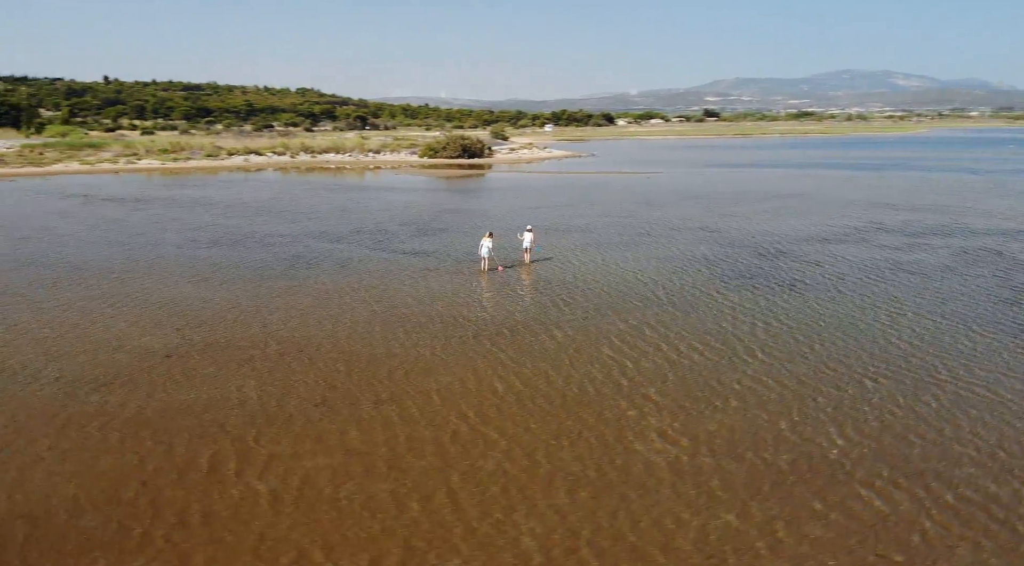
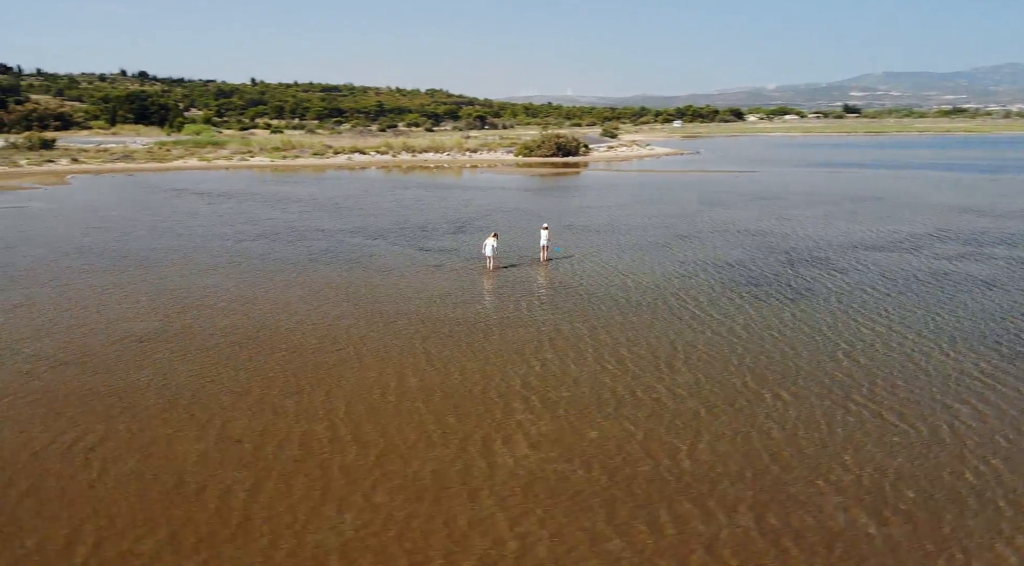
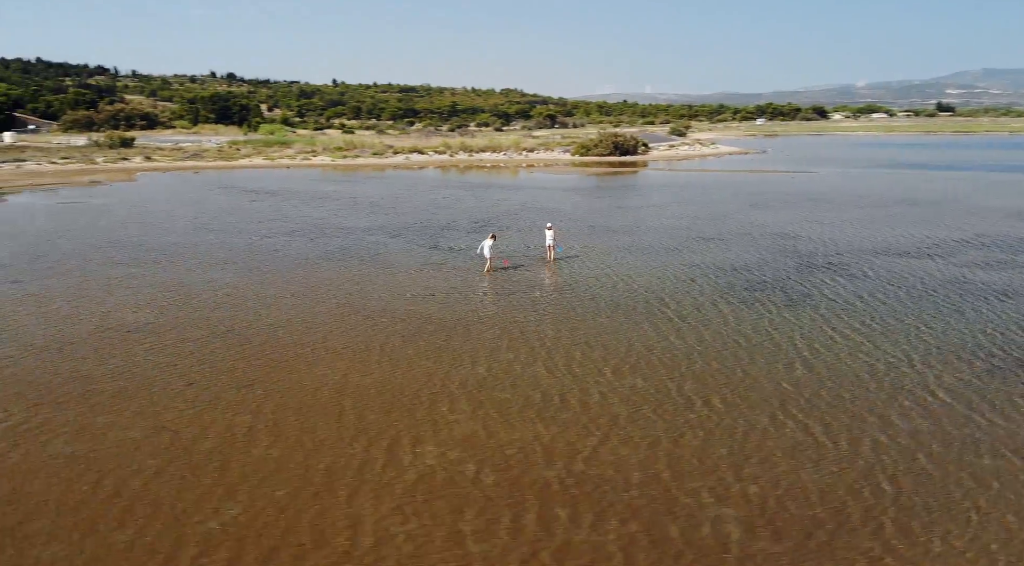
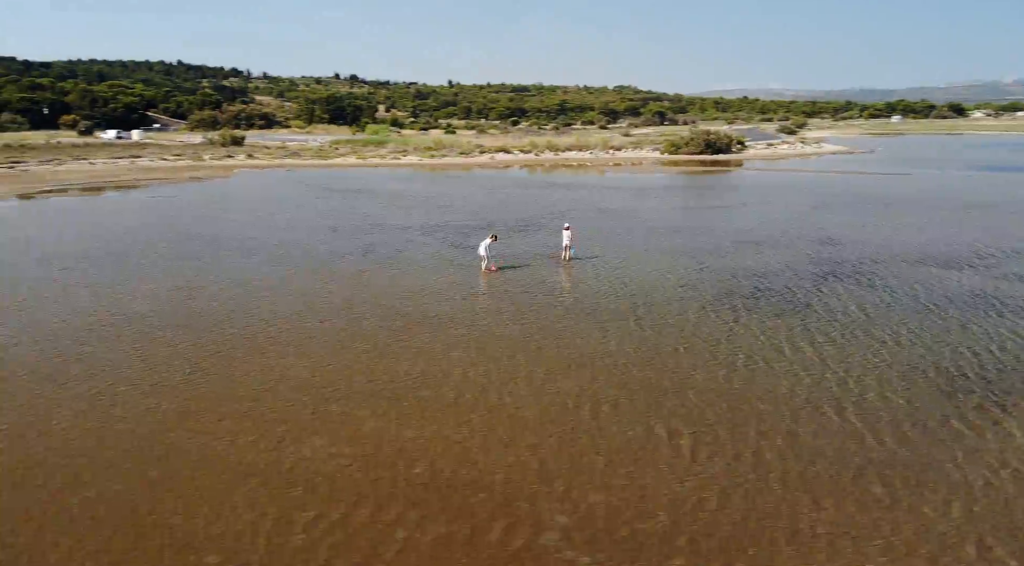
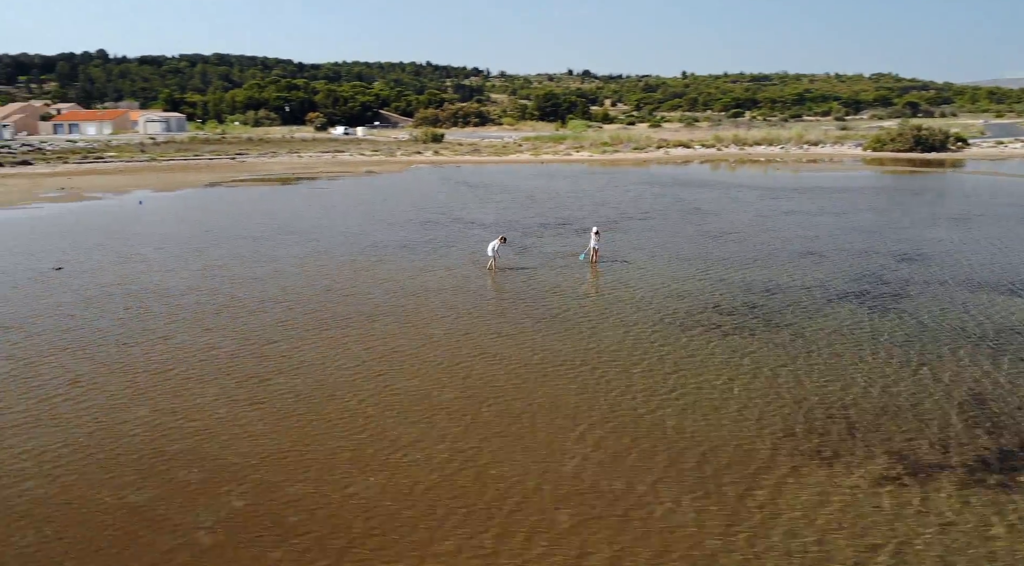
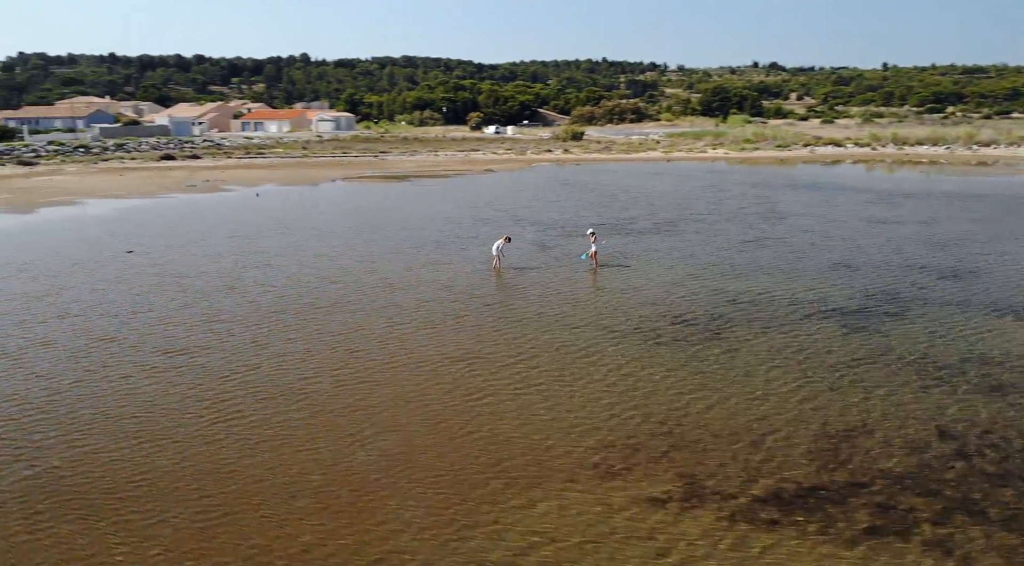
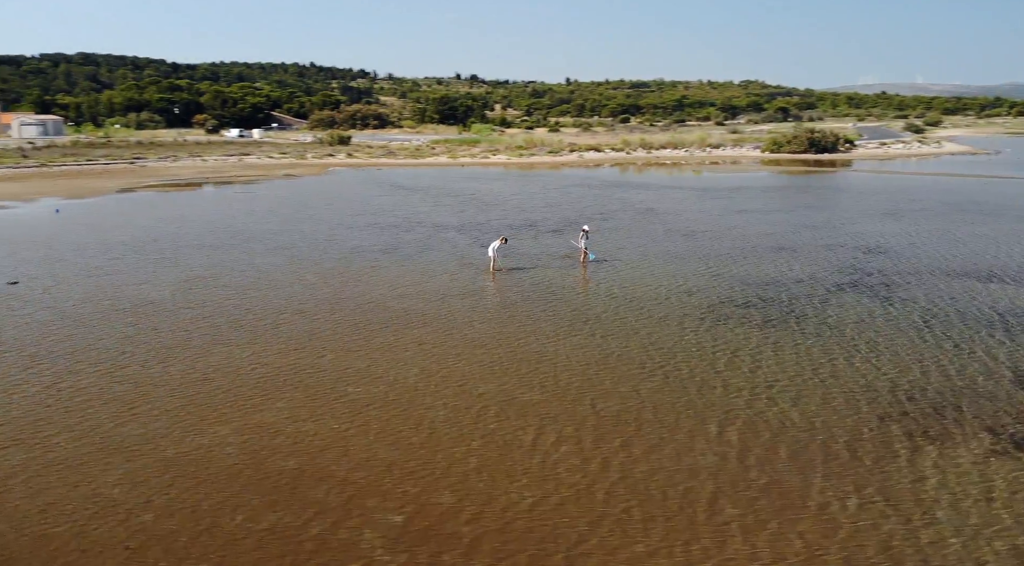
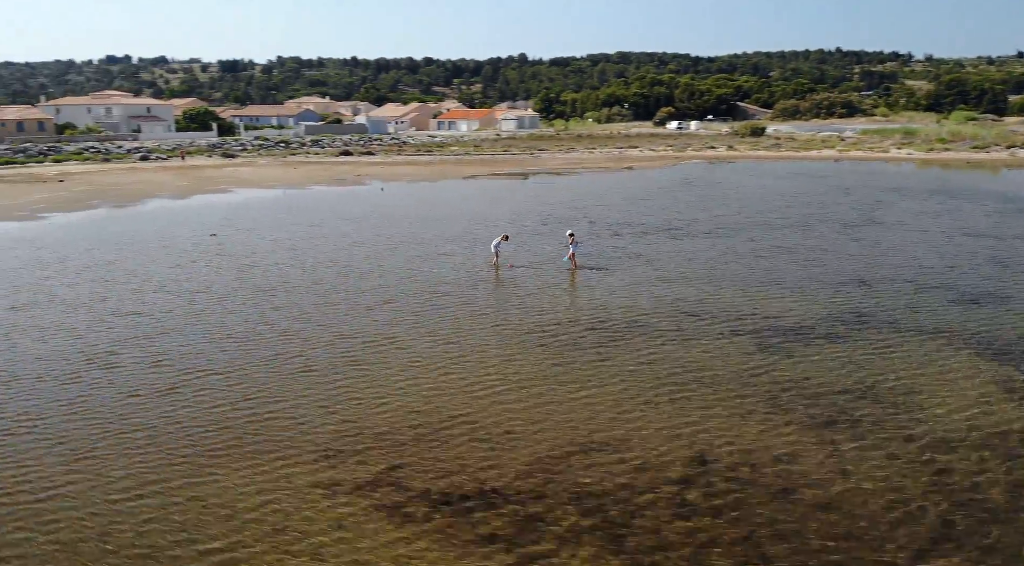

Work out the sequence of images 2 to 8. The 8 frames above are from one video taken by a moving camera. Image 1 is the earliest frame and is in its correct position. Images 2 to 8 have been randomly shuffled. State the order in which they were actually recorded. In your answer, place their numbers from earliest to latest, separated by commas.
2, 3, 4, 7, 5, 6, 8
